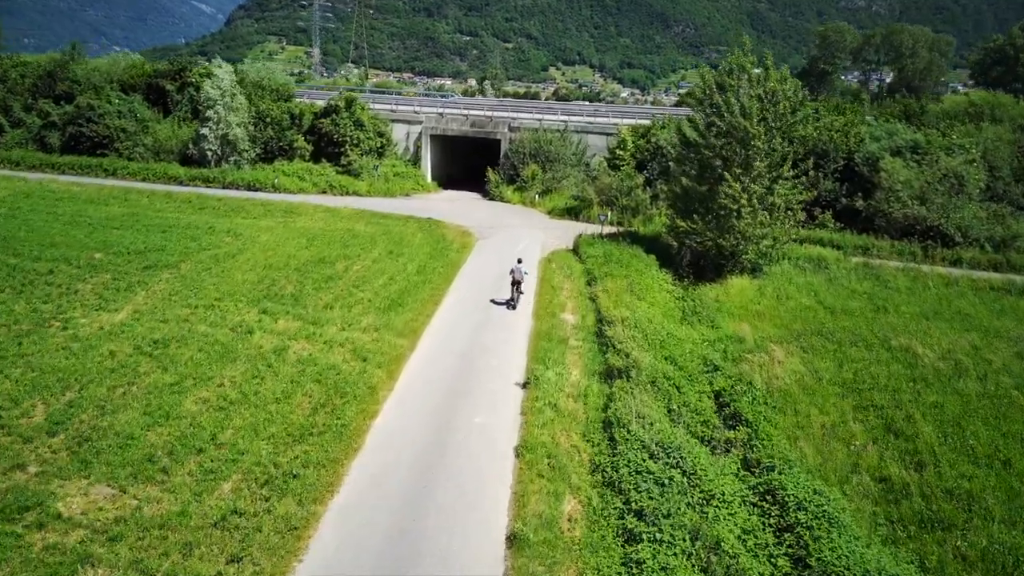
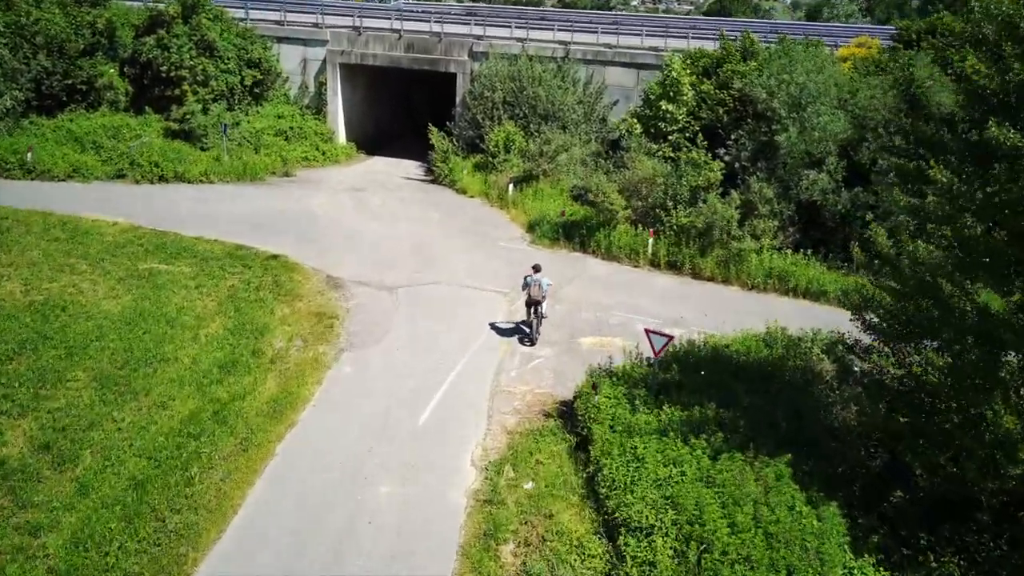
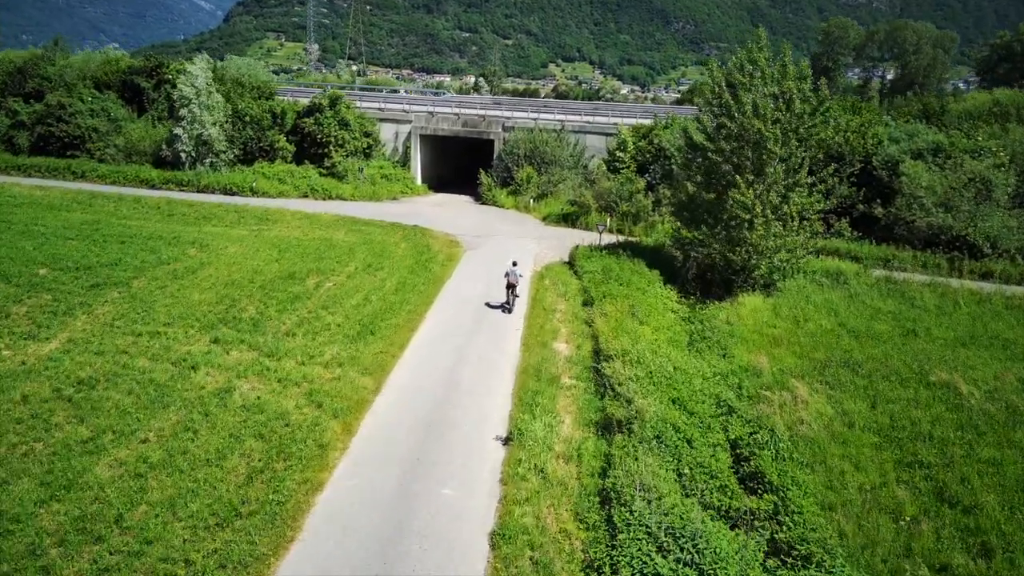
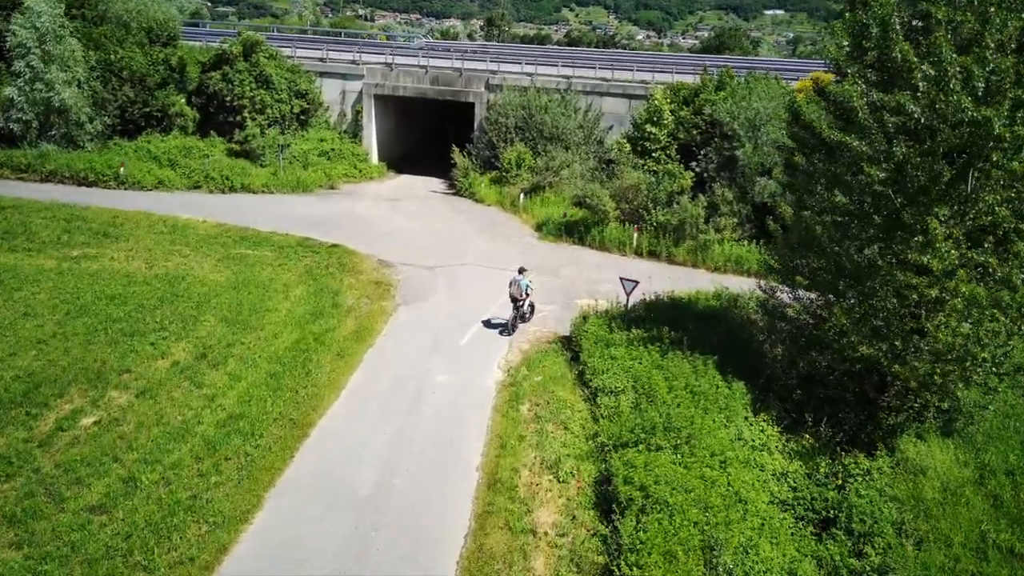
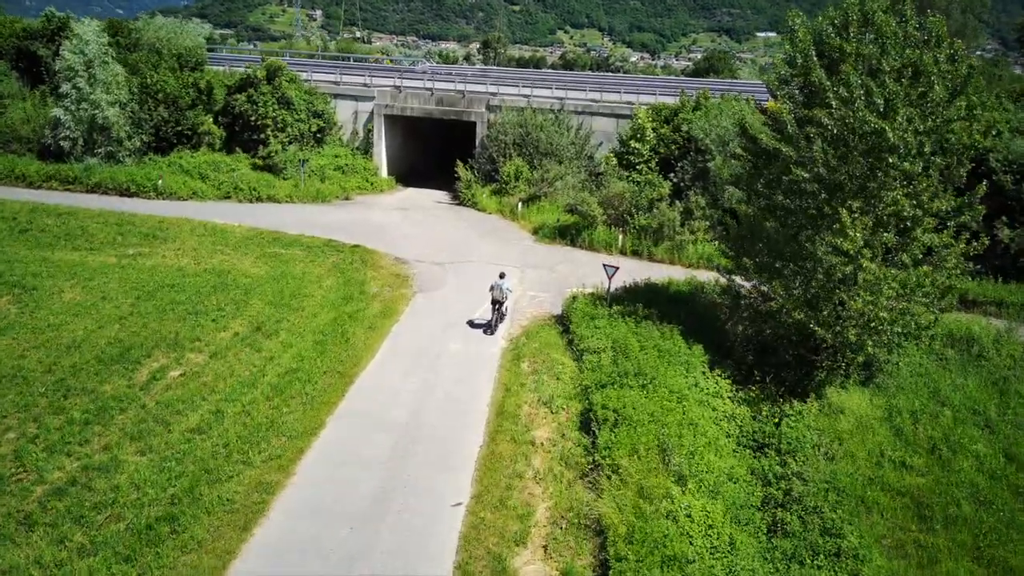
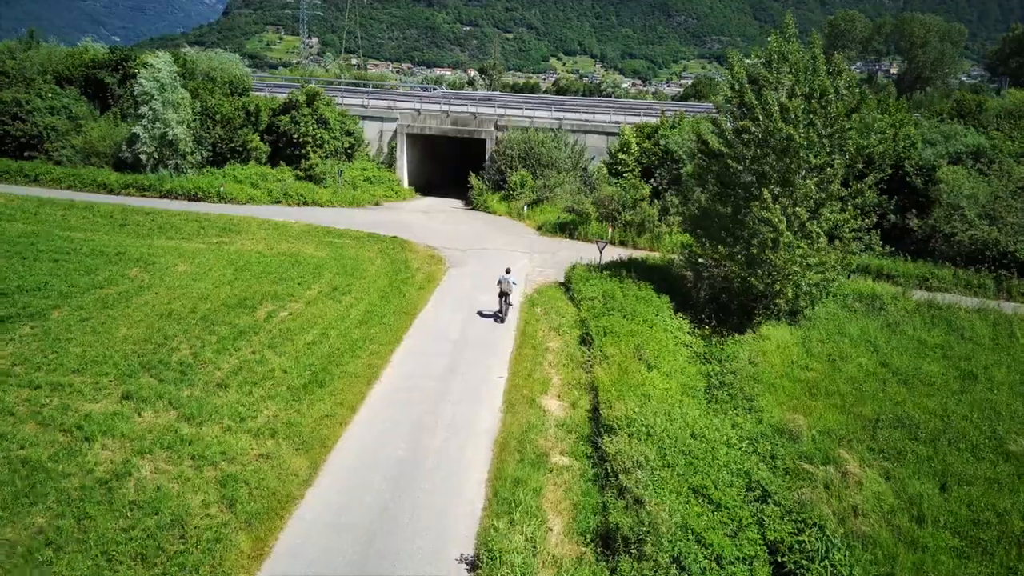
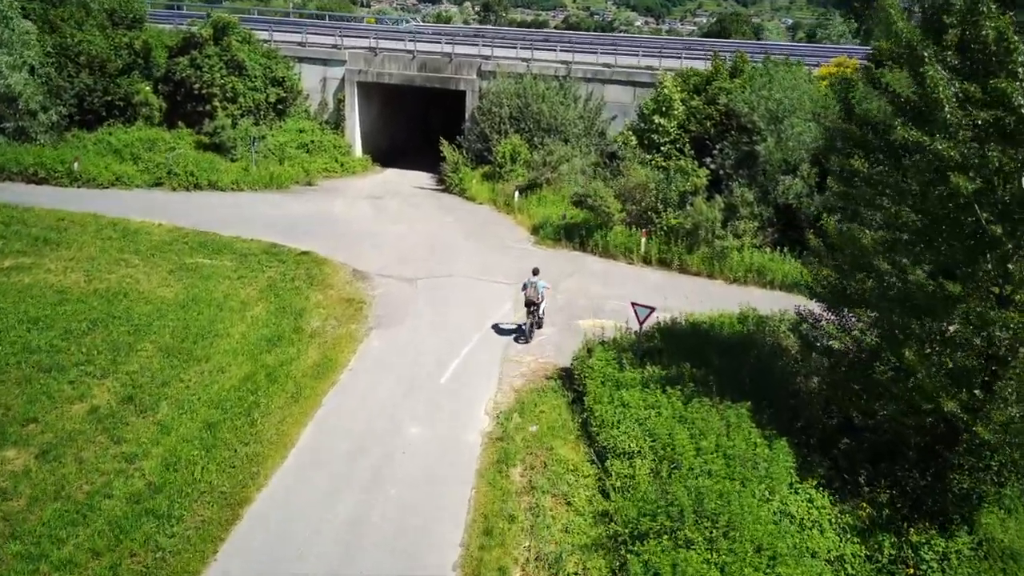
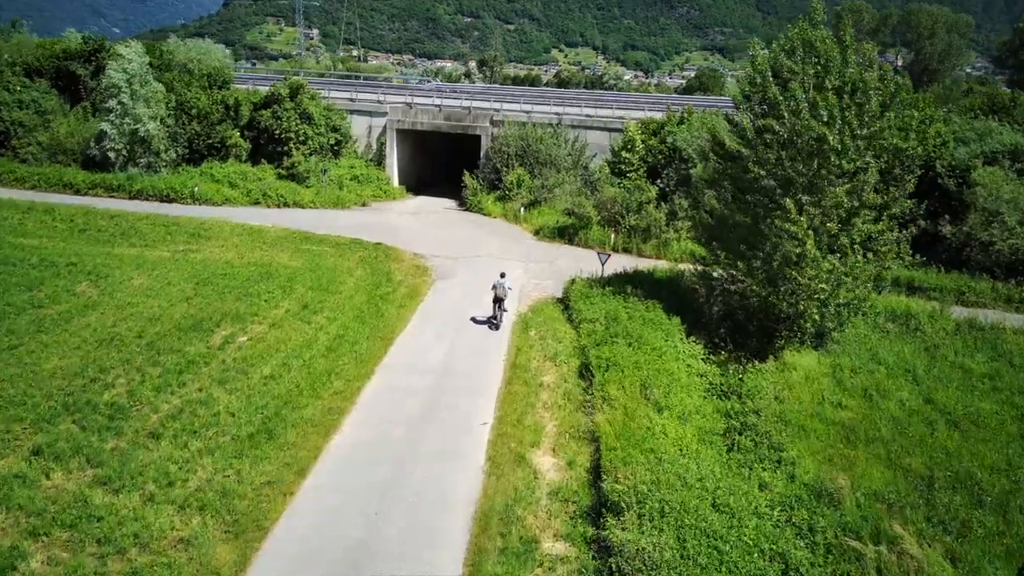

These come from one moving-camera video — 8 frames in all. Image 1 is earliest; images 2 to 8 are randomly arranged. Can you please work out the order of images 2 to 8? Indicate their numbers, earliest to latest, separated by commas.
3, 6, 8, 5, 4, 7, 2
